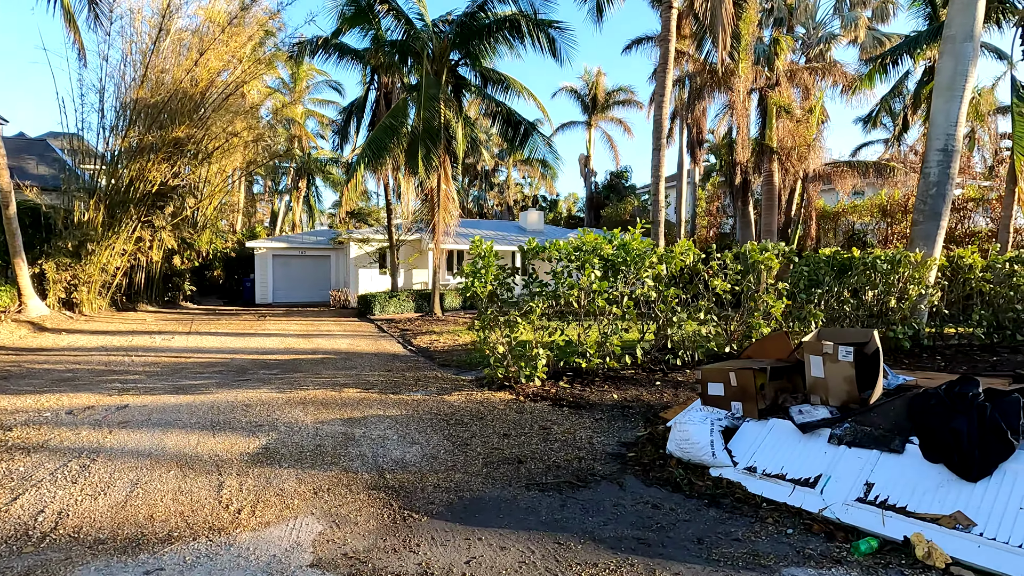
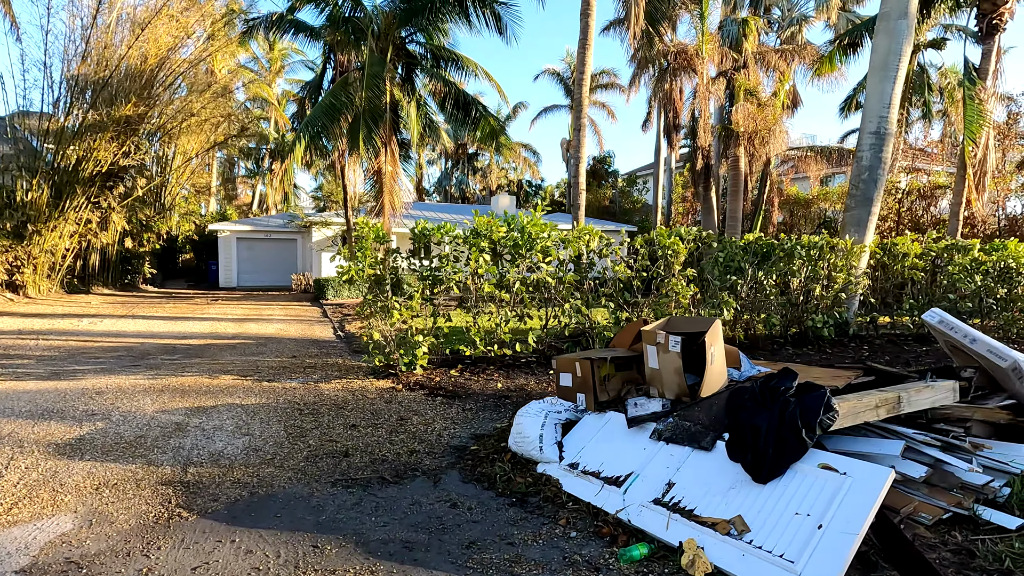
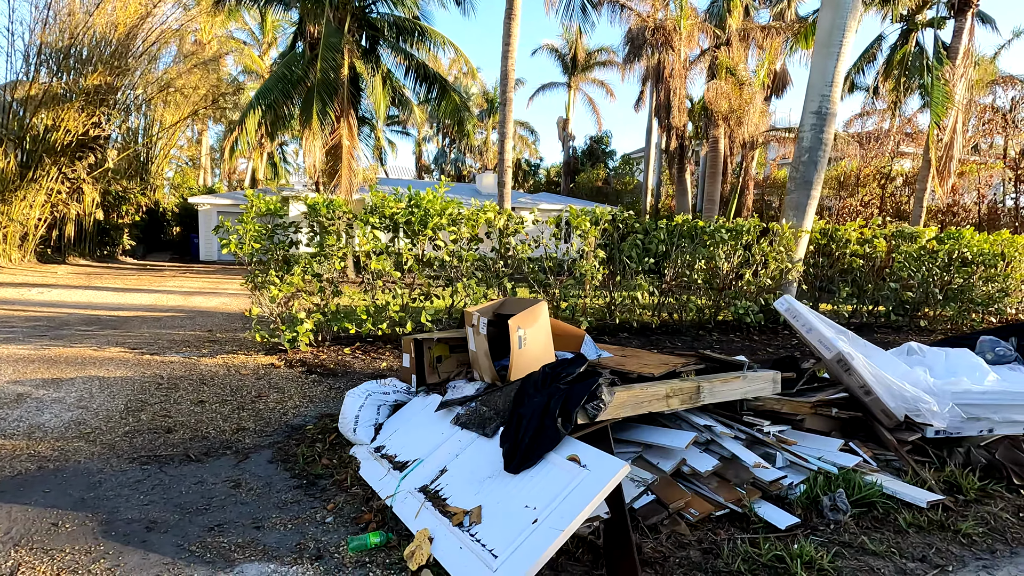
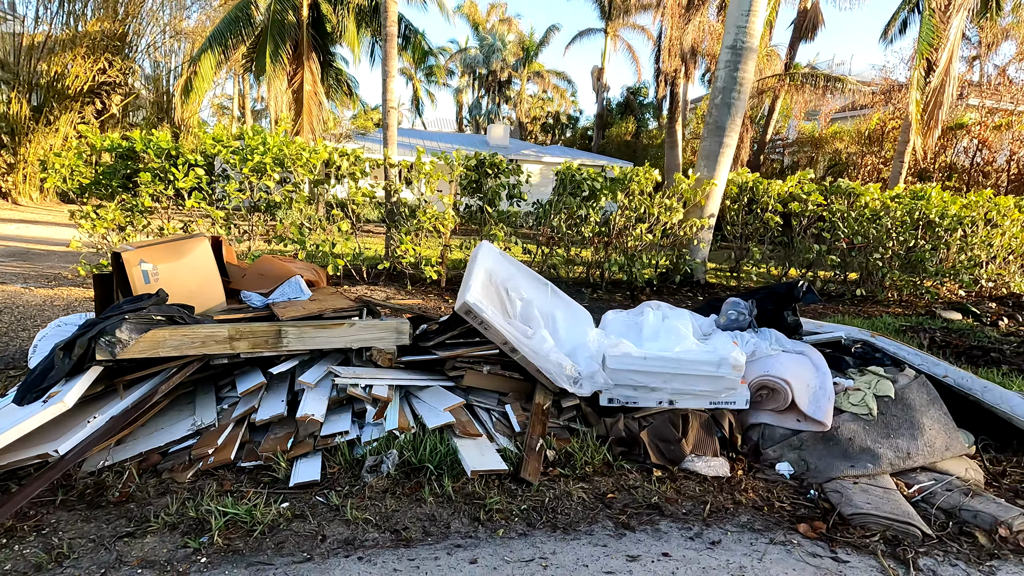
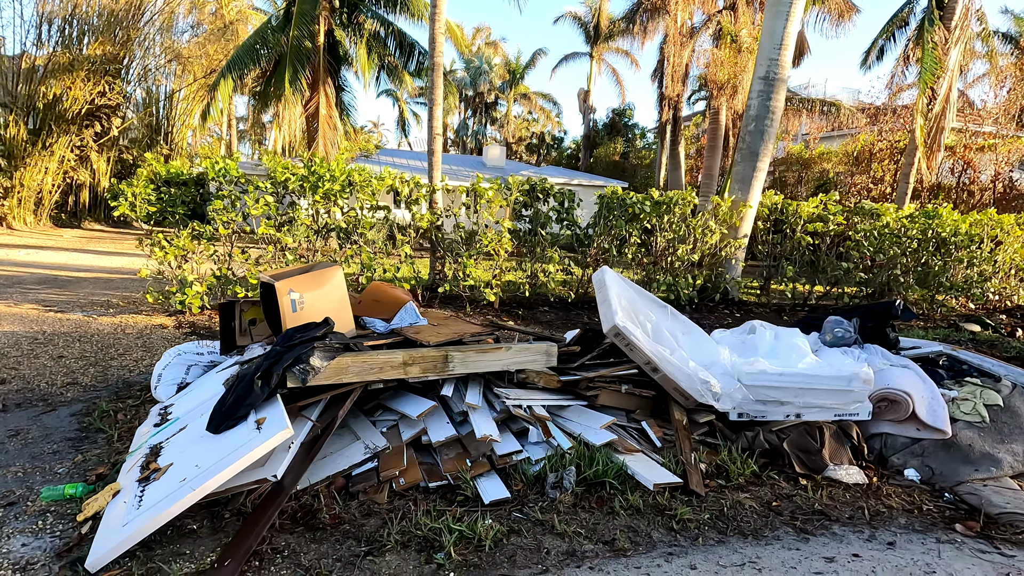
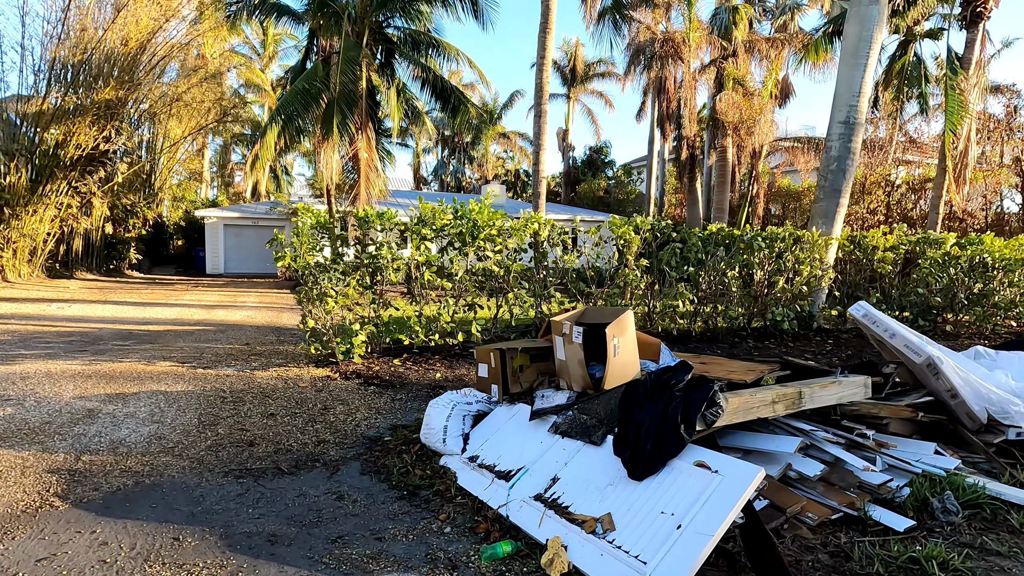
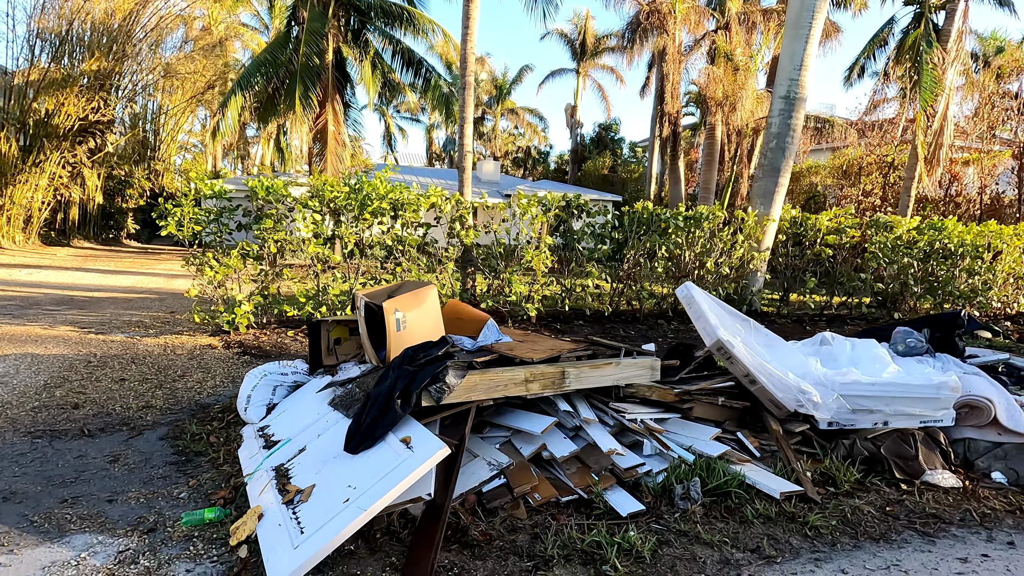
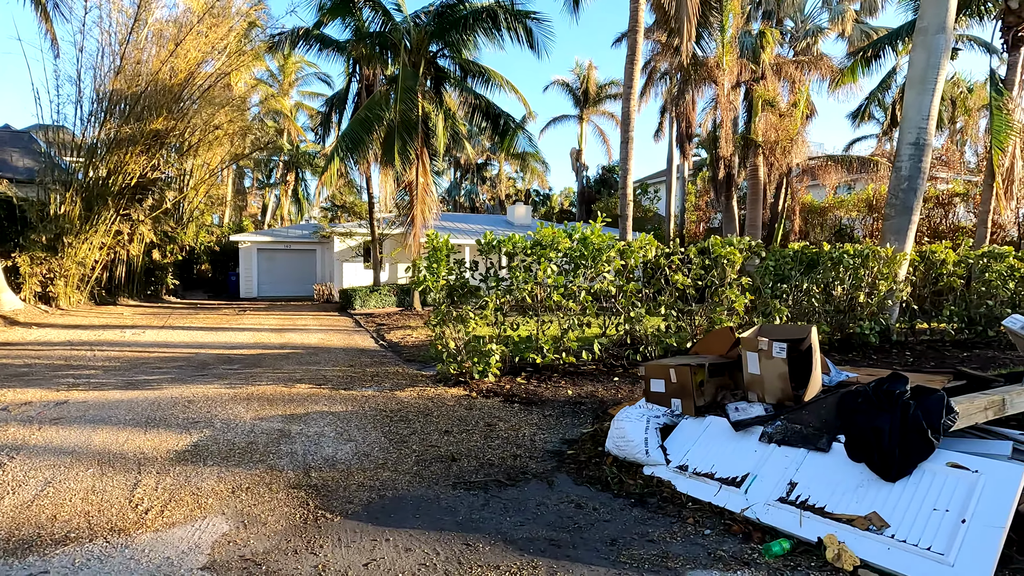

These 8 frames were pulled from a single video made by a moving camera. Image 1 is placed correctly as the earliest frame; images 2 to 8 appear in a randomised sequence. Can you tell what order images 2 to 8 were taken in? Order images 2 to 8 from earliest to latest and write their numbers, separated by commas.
8, 2, 6, 3, 7, 5, 4
